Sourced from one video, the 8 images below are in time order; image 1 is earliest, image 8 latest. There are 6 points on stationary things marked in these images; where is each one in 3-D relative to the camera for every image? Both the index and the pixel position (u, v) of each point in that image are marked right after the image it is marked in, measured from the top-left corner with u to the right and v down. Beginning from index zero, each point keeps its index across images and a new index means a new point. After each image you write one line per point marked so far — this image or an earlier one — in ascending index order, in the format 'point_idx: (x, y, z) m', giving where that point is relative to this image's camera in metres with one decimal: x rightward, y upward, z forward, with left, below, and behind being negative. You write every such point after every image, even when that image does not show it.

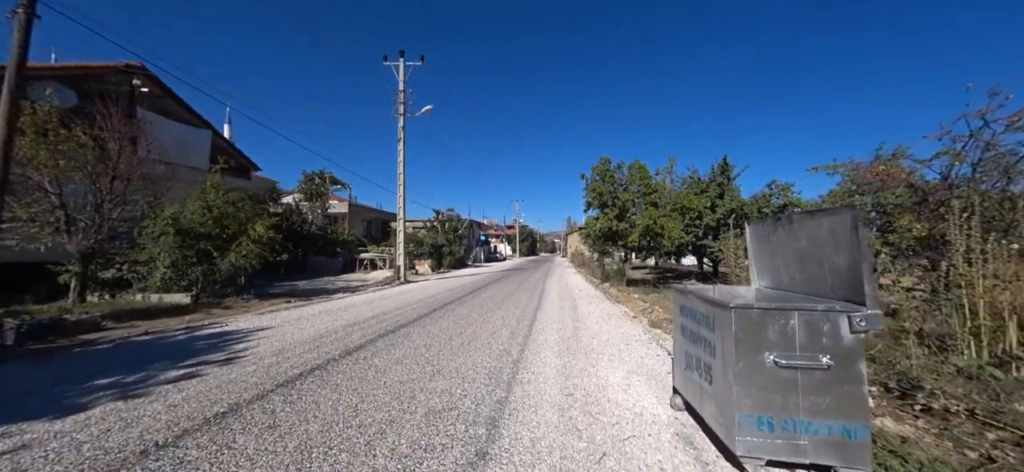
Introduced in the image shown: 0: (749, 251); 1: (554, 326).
0: (+2.5, -0.1, +3.8) m
1: (+0.9, -2.0, +8.0) m
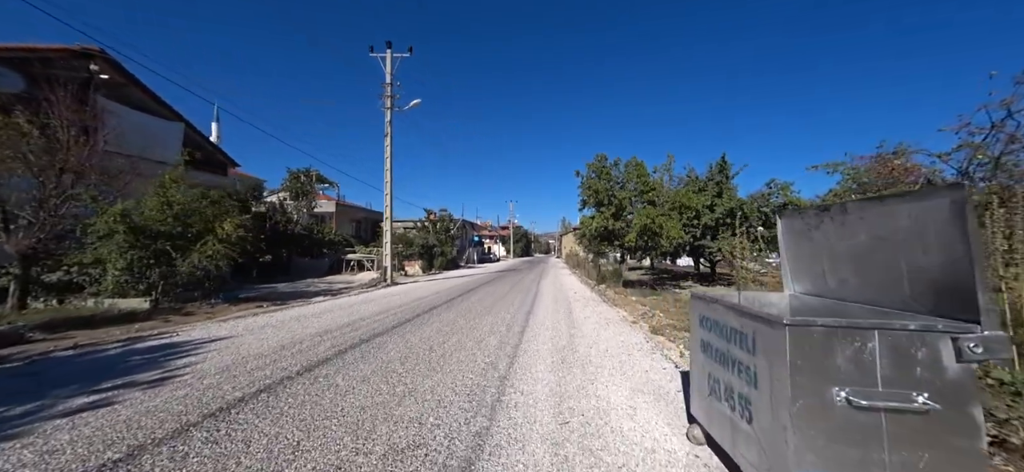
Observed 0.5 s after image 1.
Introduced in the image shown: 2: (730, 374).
0: (+2.4, -0.1, +3.2) m
1: (+0.7, -2.0, +7.3) m
2: (+1.4, -0.9, +2.4) m
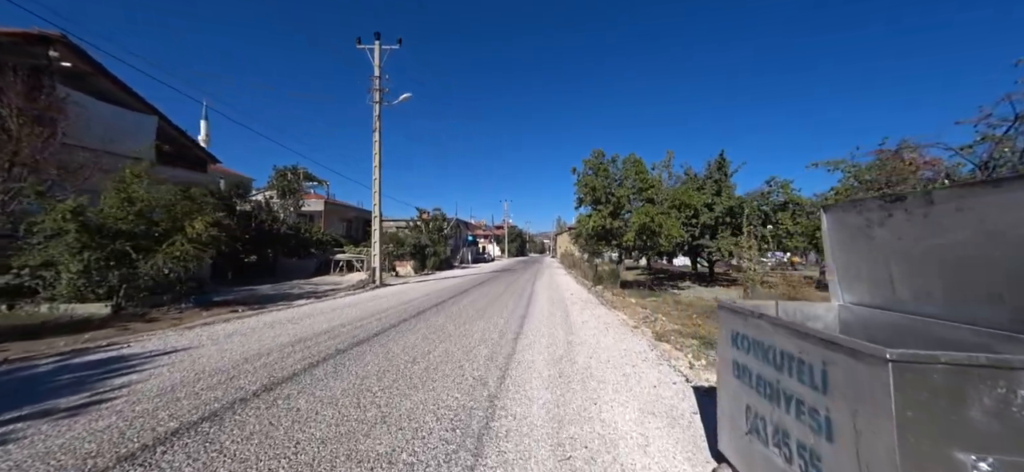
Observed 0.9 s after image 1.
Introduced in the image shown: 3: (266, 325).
0: (+2.3, -0.1, +2.6) m
1: (+0.6, -2.0, +6.7) m
2: (+1.4, -0.9, +1.8) m
3: (-4.9, -1.8, +7.3) m
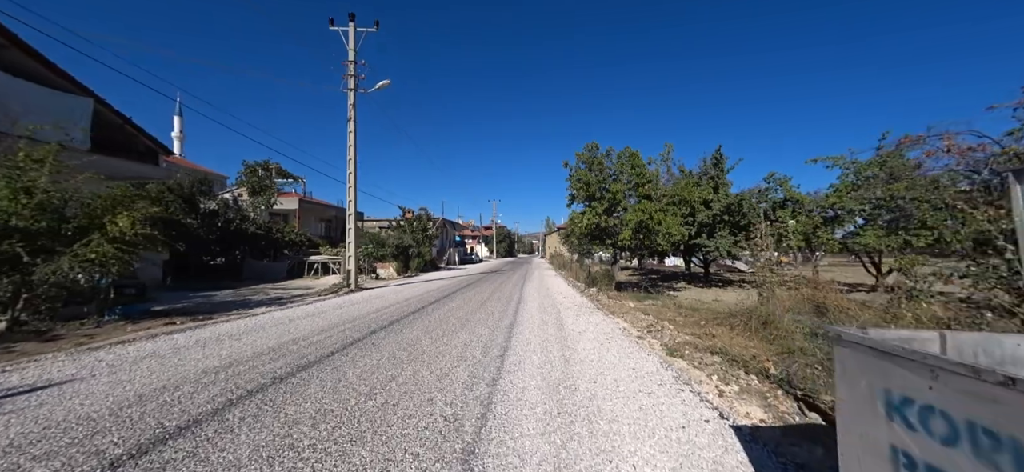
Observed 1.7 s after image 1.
0: (+2.2, 0.0, +1.6) m
1: (+0.4, -1.9, +5.6) m
2: (+1.3, -0.8, +0.7) m
3: (-5.2, -1.8, +6.0) m
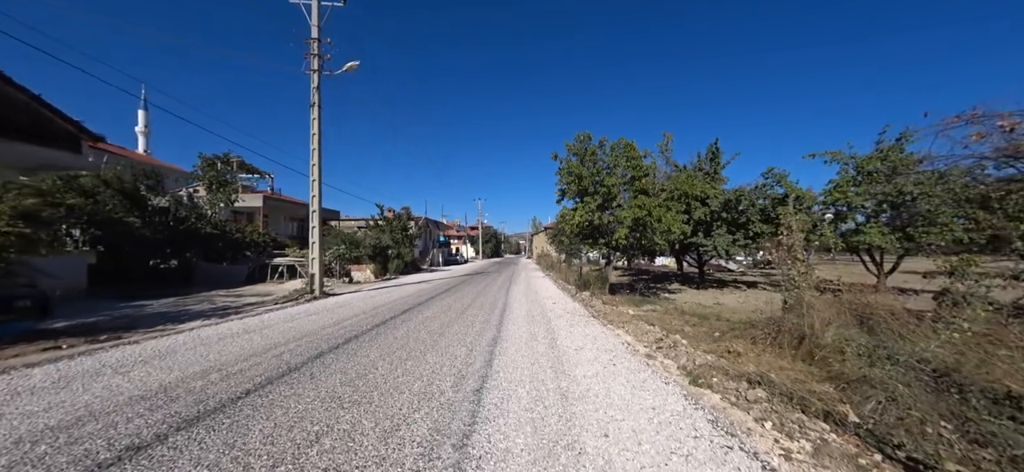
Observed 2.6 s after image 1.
0: (+2.1, 0.0, +0.3) m
1: (+0.1, -1.9, +4.2) m
2: (+1.3, -0.8, -0.6) m
3: (-5.4, -1.7, +4.4) m
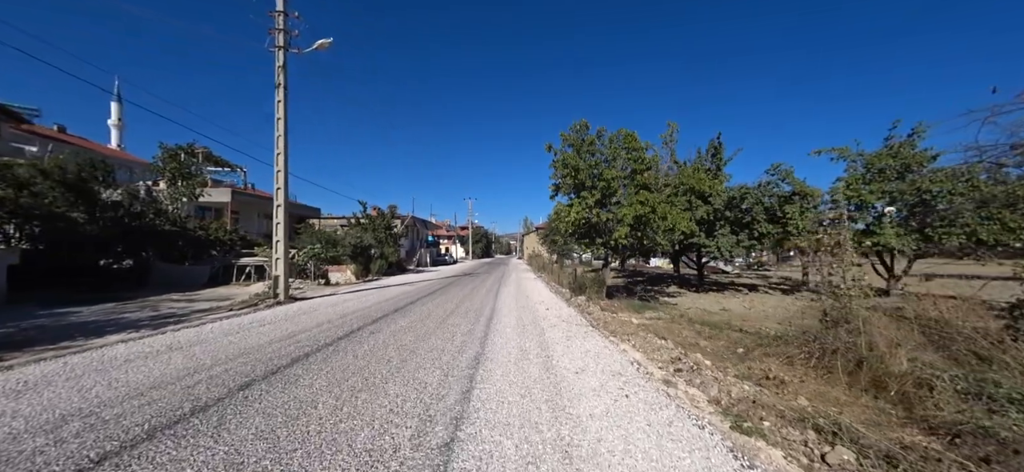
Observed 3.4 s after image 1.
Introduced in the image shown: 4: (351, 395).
0: (+2.1, +0.1, -0.9) m
1: (0.0, -1.8, +3.0) m
2: (+1.2, -0.7, -1.8) m
3: (-5.6, -1.7, +3.0) m
4: (-1.9, -1.9, +4.3) m
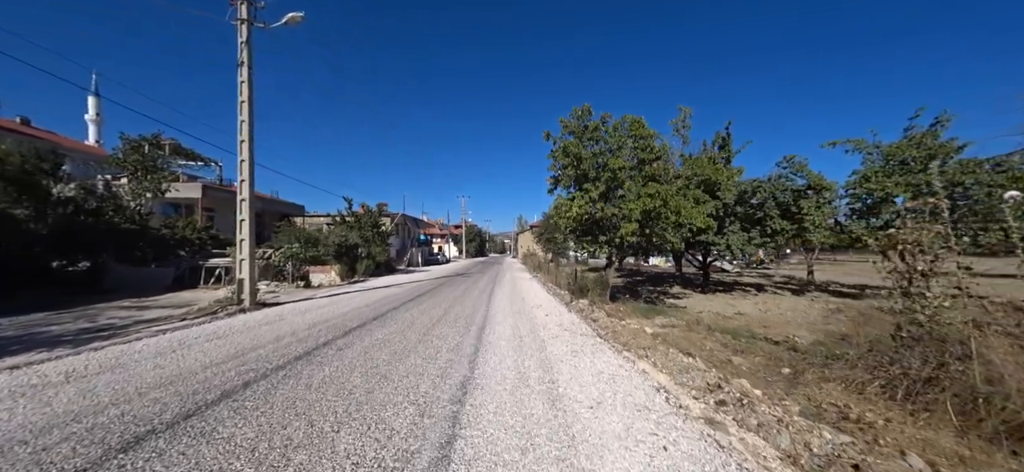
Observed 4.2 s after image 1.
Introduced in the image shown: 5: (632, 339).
0: (+2.1, +0.1, -2.1) m
1: (0.0, -1.8, +1.7) m
2: (+1.3, -0.7, -3.0) m
3: (-5.6, -1.6, +1.7) m
4: (-2.0, -1.8, +3.1) m
5: (+2.4, -2.0, +7.2) m
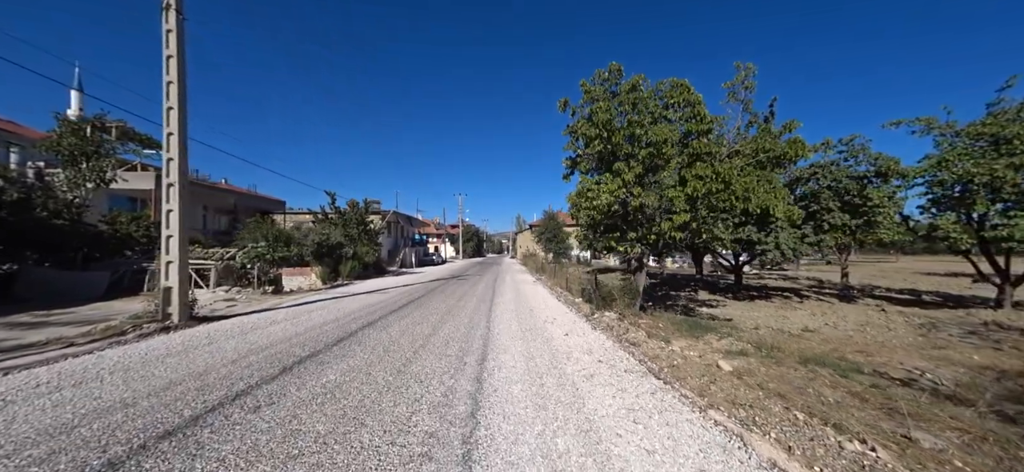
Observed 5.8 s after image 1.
0: (+2.4, +0.2, -4.6) m
1: (+0.2, -1.7, -0.7) m
2: (+1.6, -0.6, -5.5) m
3: (-5.3, -1.5, -0.8) m
4: (-1.7, -1.7, +0.6) m
5: (+2.6, -1.9, +4.8) m
